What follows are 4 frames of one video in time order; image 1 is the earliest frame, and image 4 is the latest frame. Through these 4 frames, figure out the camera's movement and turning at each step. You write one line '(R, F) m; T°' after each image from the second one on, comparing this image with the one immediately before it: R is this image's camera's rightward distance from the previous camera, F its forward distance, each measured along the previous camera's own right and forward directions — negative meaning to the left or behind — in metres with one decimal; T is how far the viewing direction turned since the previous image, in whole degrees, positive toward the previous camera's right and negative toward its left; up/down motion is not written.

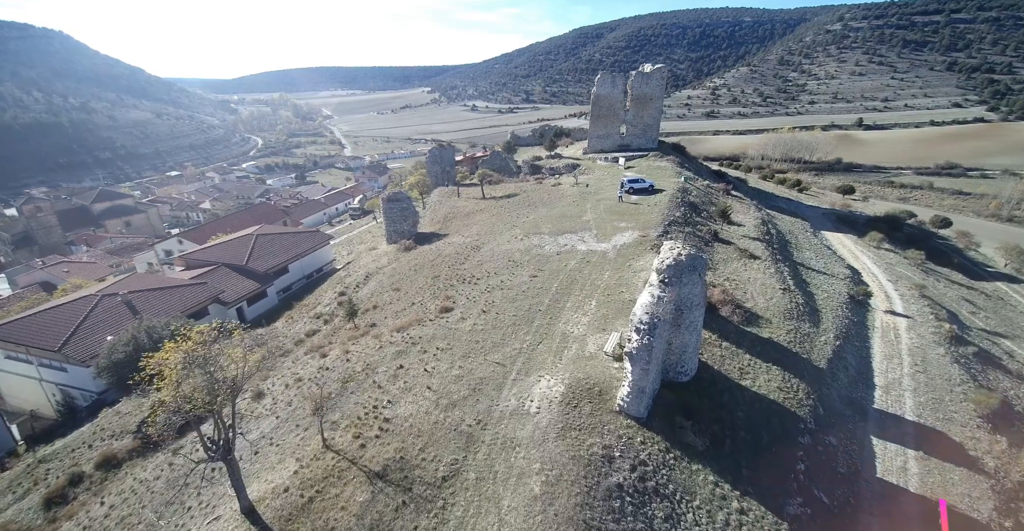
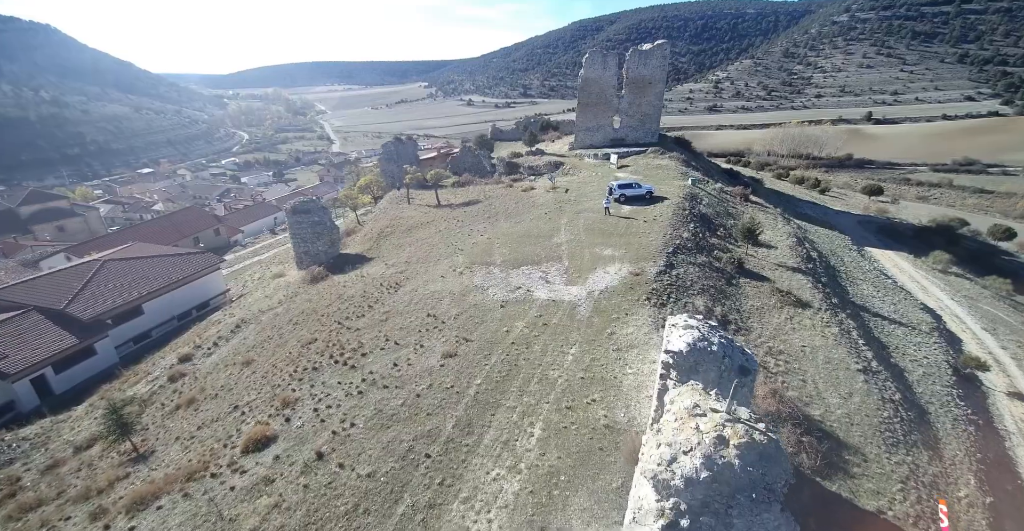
(+3.3, +9.5) m; 0°
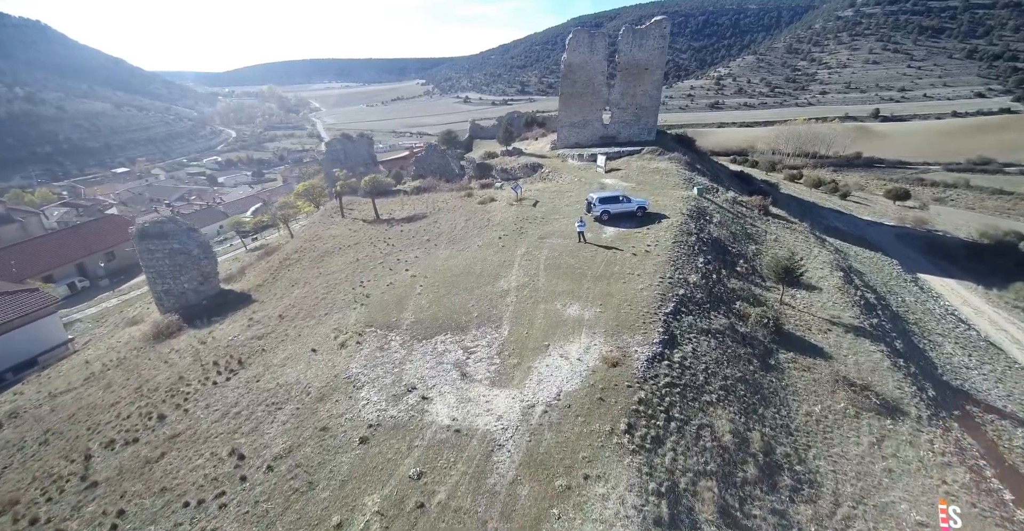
(+2.9, +7.6) m; 0°
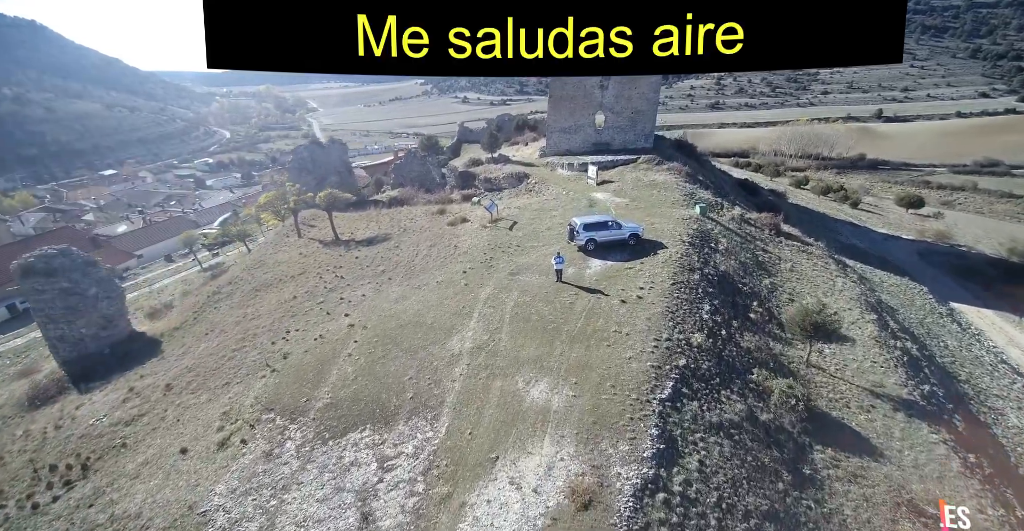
(+1.4, +3.5) m; 0°
